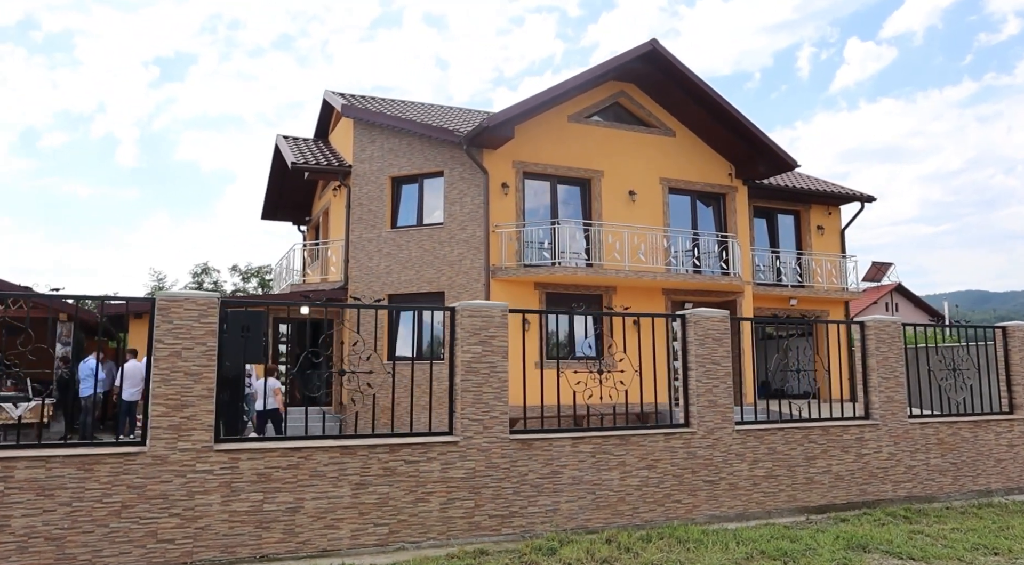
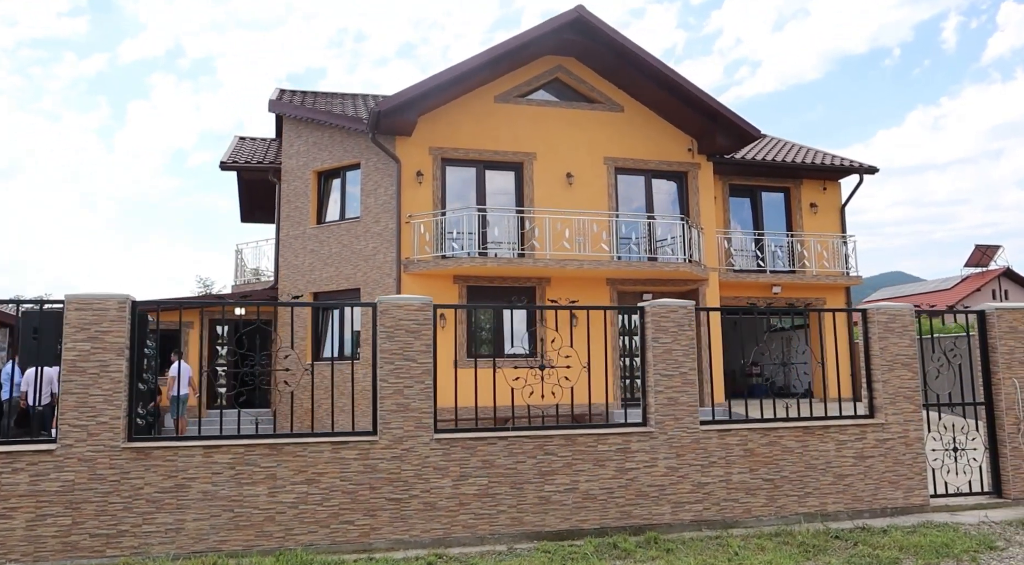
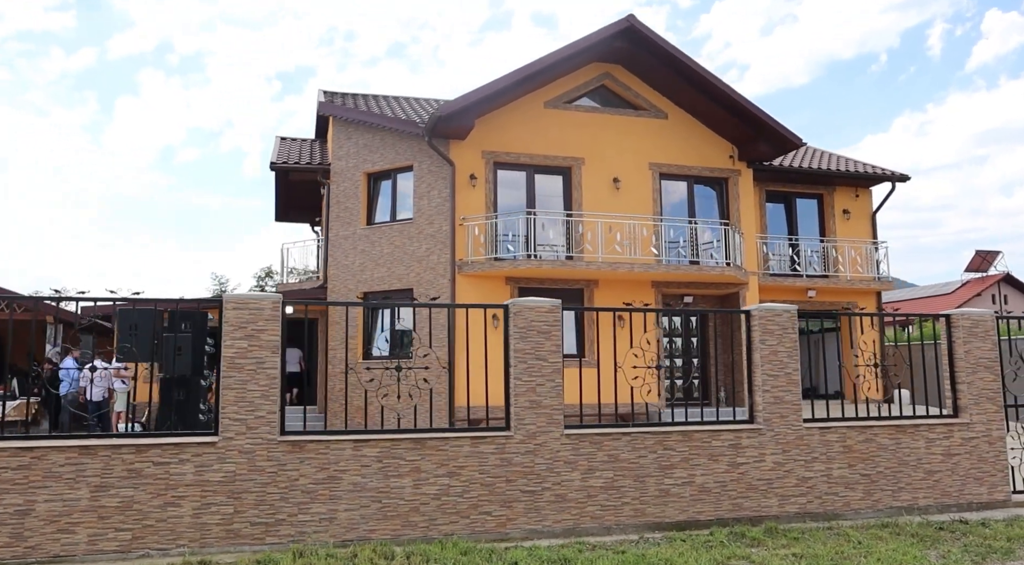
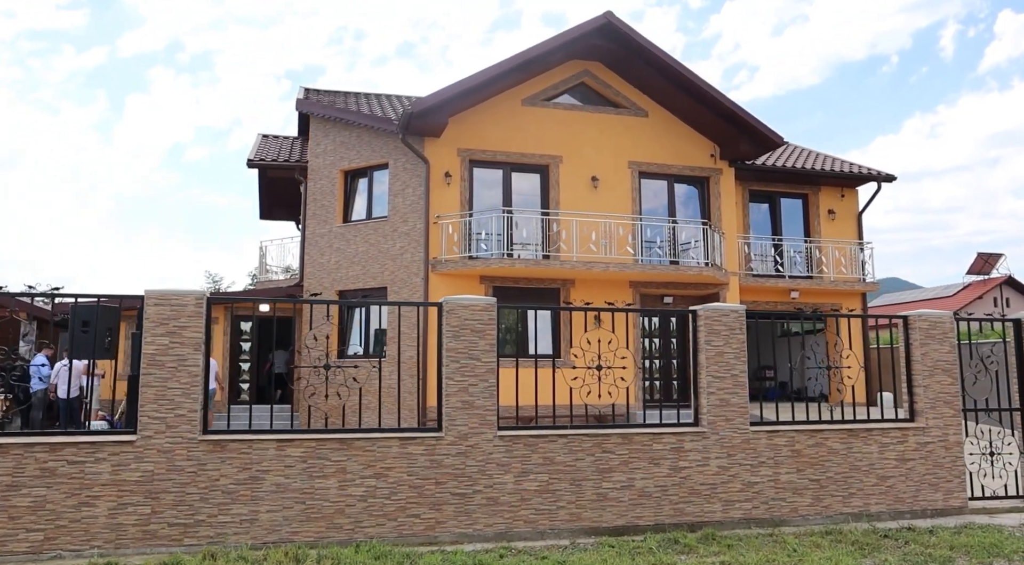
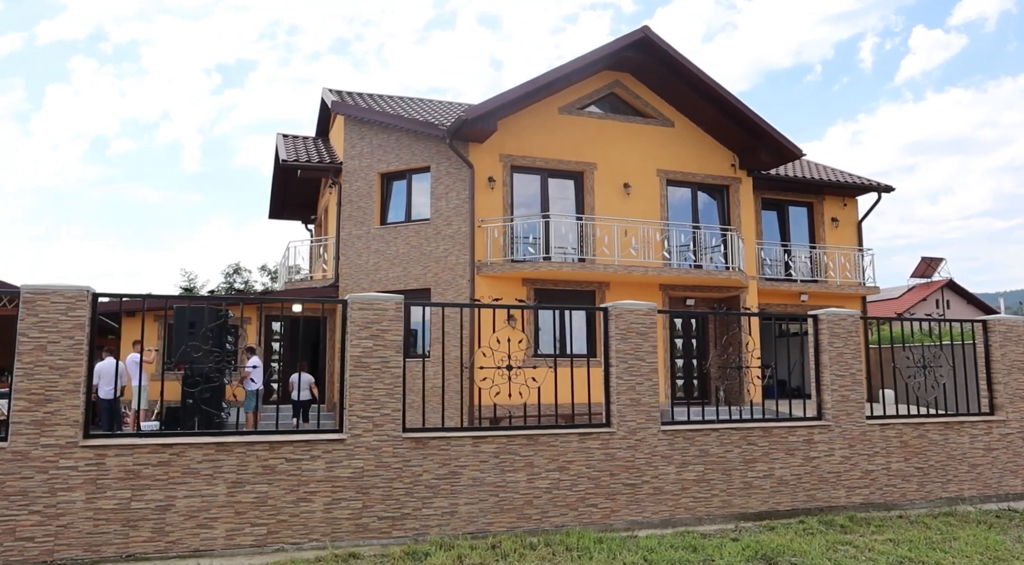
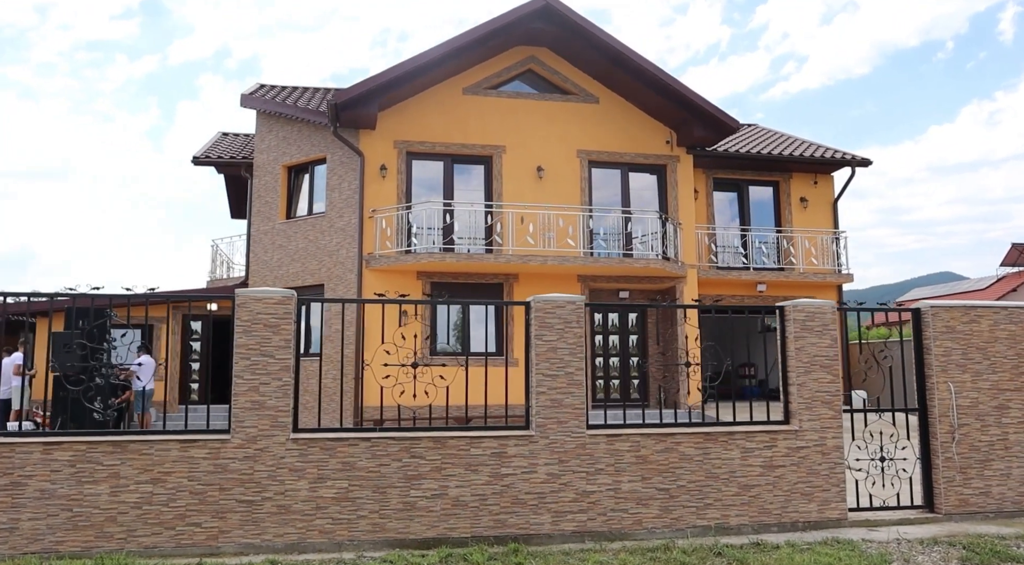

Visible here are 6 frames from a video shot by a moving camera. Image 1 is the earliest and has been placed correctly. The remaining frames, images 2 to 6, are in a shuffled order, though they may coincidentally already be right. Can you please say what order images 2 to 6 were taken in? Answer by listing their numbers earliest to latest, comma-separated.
5, 3, 4, 2, 6
